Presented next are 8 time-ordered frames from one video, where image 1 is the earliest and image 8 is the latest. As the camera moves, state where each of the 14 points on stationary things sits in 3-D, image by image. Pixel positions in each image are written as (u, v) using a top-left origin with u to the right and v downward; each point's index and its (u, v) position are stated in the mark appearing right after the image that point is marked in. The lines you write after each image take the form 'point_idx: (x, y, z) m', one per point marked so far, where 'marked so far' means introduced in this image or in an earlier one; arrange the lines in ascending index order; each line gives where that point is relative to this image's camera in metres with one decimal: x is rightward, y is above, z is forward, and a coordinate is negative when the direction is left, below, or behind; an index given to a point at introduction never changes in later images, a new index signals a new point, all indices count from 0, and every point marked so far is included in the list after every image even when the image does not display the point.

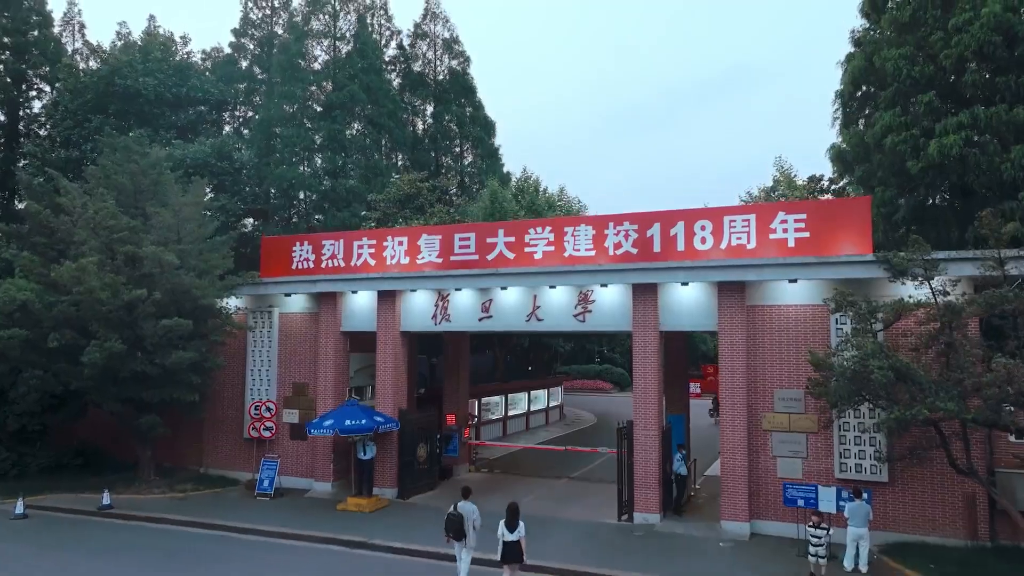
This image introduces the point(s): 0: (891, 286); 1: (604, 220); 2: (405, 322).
0: (+4.5, 0.0, +8.4) m
1: (+1.3, +1.0, +10.2) m
2: (-1.7, -0.5, +11.3) m
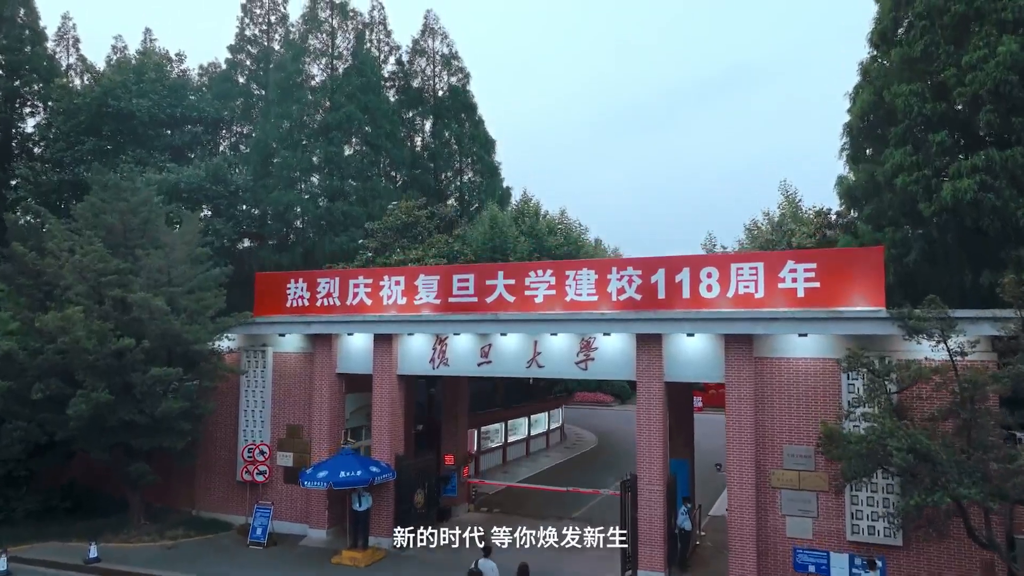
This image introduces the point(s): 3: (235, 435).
0: (+4.5, -0.6, +8.1) m
1: (+1.3, +0.3, +9.9) m
2: (-1.7, -1.2, +11.0) m
3: (-4.7, -2.5, +12.0) m
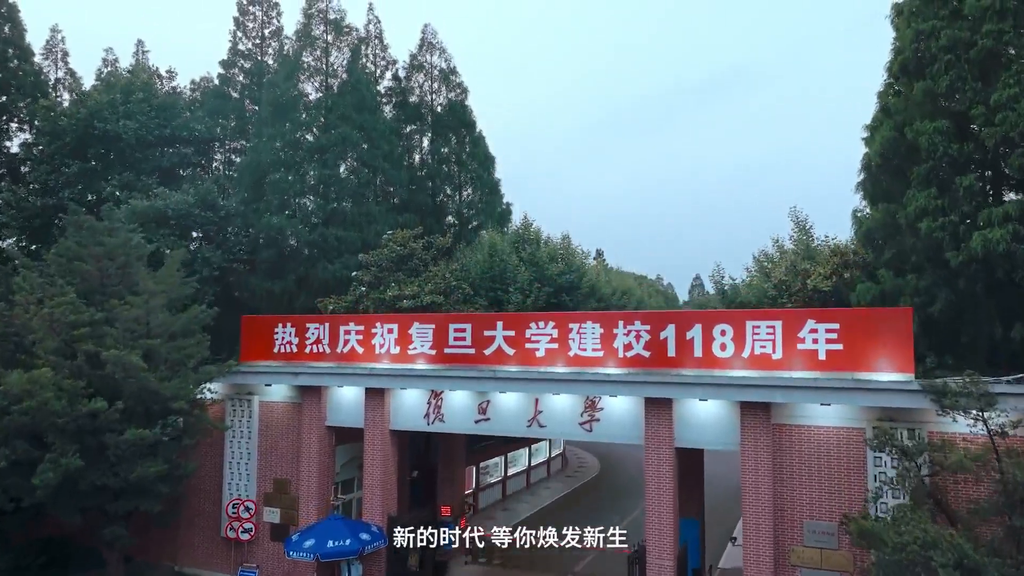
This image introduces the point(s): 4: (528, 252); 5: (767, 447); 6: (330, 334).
0: (+4.5, -1.3, +7.4) m
1: (+1.3, -0.4, +9.3) m
2: (-1.7, -1.9, +10.4) m
3: (-4.7, -3.2, +11.3) m
4: (+0.4, +0.8, +17.1) m
5: (+3.0, -1.8, +8.2) m
6: (-2.8, -0.7, +11.0) m
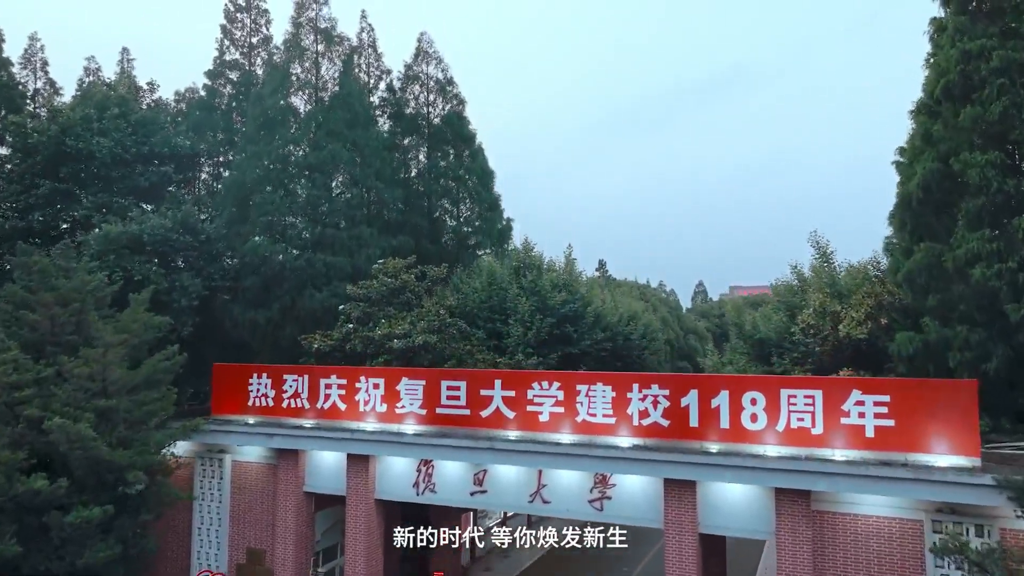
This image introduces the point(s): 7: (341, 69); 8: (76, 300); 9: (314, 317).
0: (+4.5, -2.0, +6.3) m
1: (+1.3, -1.1, +8.2) m
2: (-1.7, -2.6, +9.3) m
3: (-4.7, -3.9, +10.2) m
4: (+0.4, +0.2, +16.0) m
5: (+3.0, -2.5, +7.1) m
6: (-2.8, -1.4, +9.9) m
7: (-4.7, +6.0, +19.3) m
8: (-5.8, -0.2, +9.4) m
9: (-4.6, -0.7, +16.2) m
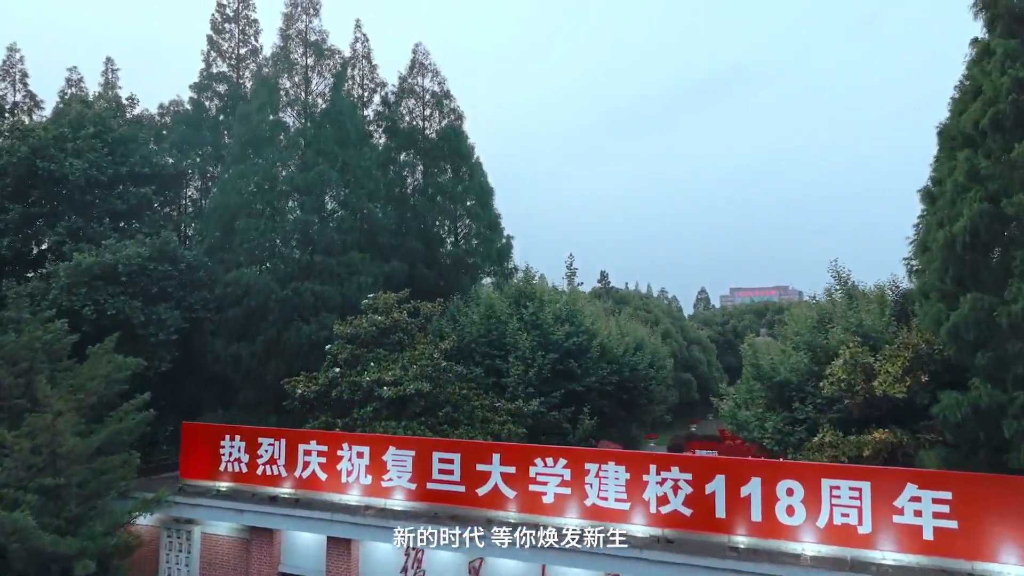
0: (+4.5, -2.7, +5.3) m
1: (+1.3, -1.7, +7.1) m
2: (-1.7, -3.3, +8.3) m
3: (-4.7, -4.5, +9.2) m
4: (+0.4, -0.5, +15.0) m
5: (+3.0, -3.2, +6.1) m
6: (-2.8, -2.1, +8.9) m
7: (-4.7, +5.3, +18.3) m
8: (-5.8, -0.9, +8.3) m
9: (-4.6, -1.4, +15.2) m
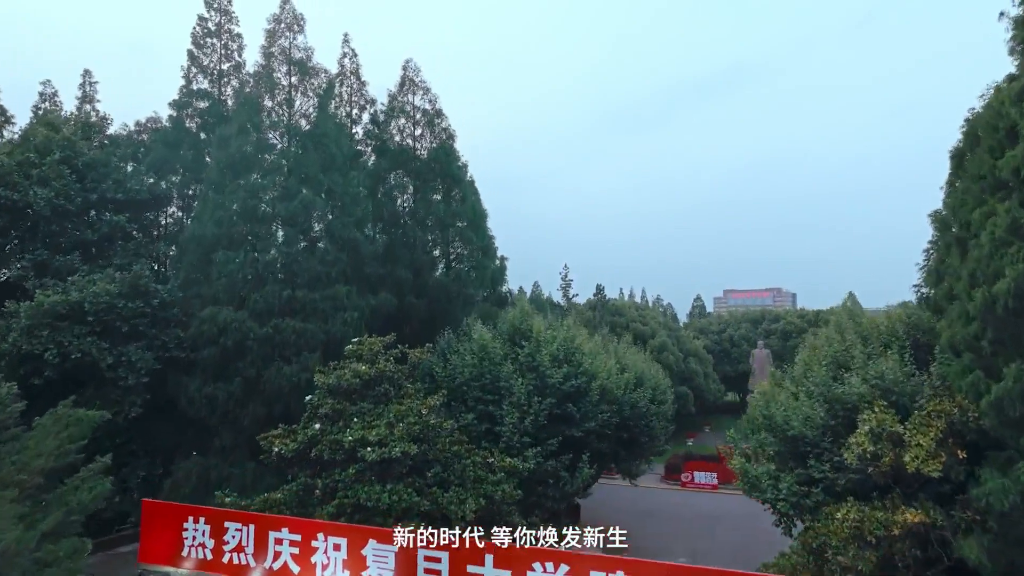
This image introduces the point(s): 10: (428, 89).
0: (+4.4, -3.5, +4.5) m
1: (+1.3, -2.5, +6.3) m
2: (-1.8, -4.0, +7.4) m
3: (-4.7, -5.3, +8.3) m
4: (+0.3, -1.3, +14.1) m
5: (+2.9, -4.0, +5.3) m
6: (-2.9, -2.8, +7.9) m
7: (-4.8, +4.5, +17.4) m
8: (-5.8, -1.6, +7.4) m
9: (-4.7, -2.1, +14.2) m
10: (-2.4, +5.6, +20.0) m
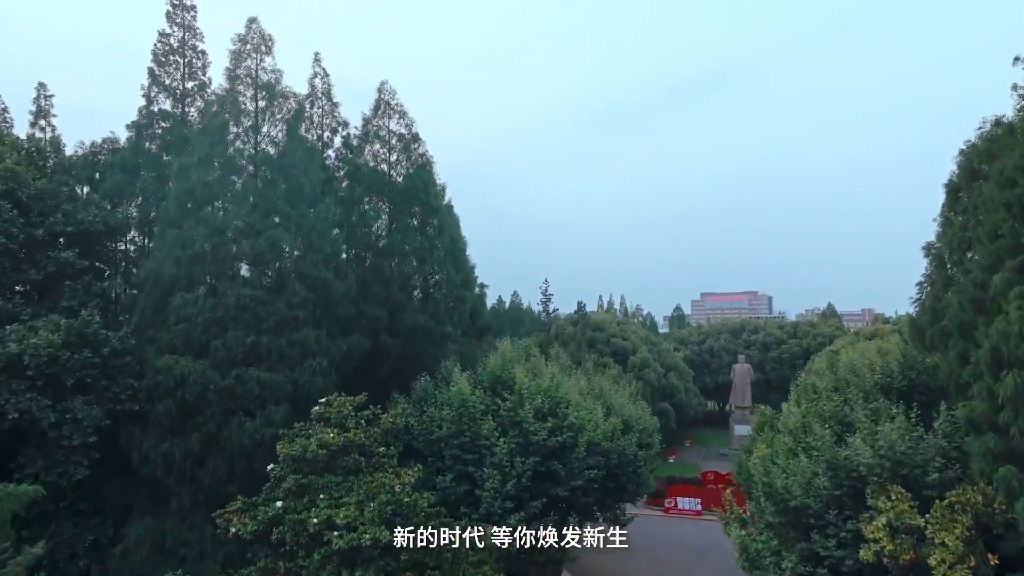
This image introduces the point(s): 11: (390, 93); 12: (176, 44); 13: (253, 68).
0: (+4.4, -4.4, +3.7) m
1: (+1.2, -3.4, +5.4) m
2: (-1.9, -4.9, +6.4) m
3: (-4.9, -6.2, +7.2) m
4: (-0.1, -2.2, +13.2) m
5: (+2.8, -4.9, +4.4) m
6: (-3.0, -3.7, +6.9) m
7: (-5.2, +3.6, +16.3) m
8: (-5.9, -2.5, +6.3) m
9: (-5.0, -3.0, +13.1) m
10: (-2.9, +4.7, +19.0) m
11: (-3.3, +5.2, +18.9) m
12: (-9.1, +6.6, +19.2) m
13: (-6.0, +5.1, +16.4) m
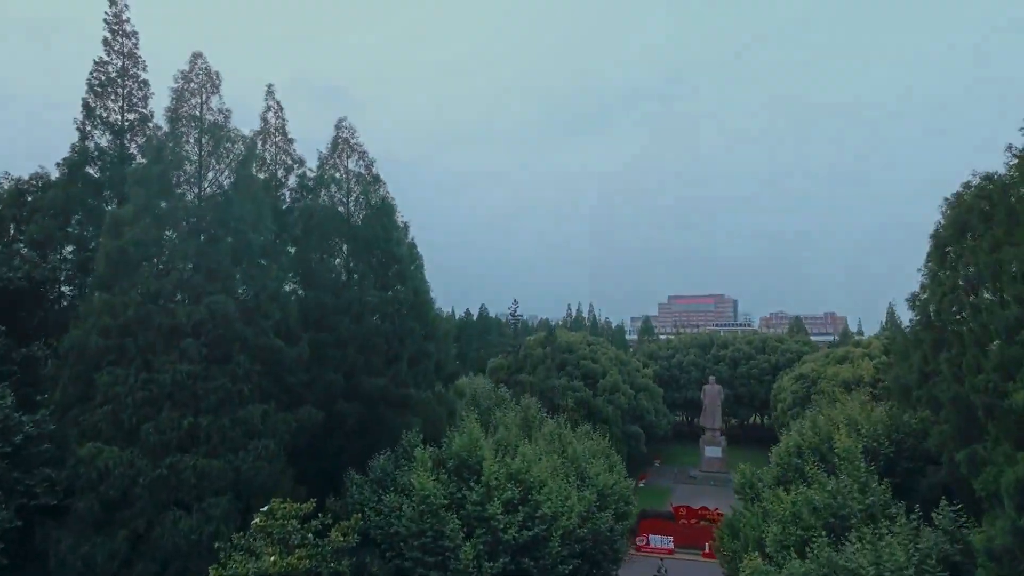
0: (+4.2, -5.8, +2.7) m
1: (+1.0, -4.8, +4.2) m
2: (-2.2, -6.3, +5.1) m
3: (-5.2, -7.5, +5.8) m
4: (-0.6, -3.5, +11.9) m
5: (+2.7, -6.3, +3.3) m
6: (-3.3, -5.1, +5.6) m
7: (-5.9, +2.3, +14.9) m
8: (-6.2, -3.8, +4.8) m
9: (-5.6, -4.4, +11.7) m
10: (-3.6, +3.4, +17.6) m
11: (-4.0, +3.9, +17.5) m
12: (-9.9, +5.3, +17.6) m
13: (-6.6, +3.8, +14.9) m
